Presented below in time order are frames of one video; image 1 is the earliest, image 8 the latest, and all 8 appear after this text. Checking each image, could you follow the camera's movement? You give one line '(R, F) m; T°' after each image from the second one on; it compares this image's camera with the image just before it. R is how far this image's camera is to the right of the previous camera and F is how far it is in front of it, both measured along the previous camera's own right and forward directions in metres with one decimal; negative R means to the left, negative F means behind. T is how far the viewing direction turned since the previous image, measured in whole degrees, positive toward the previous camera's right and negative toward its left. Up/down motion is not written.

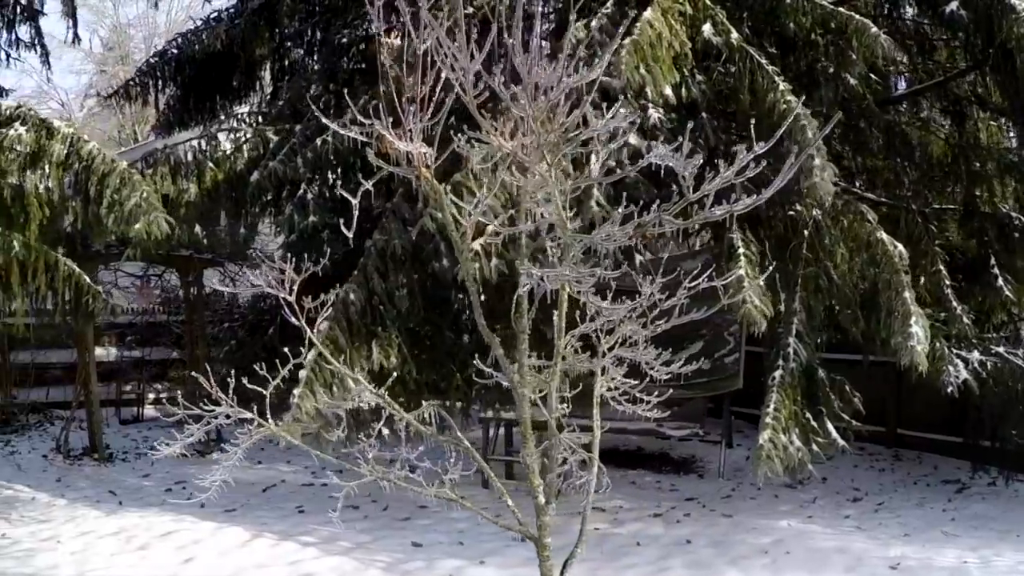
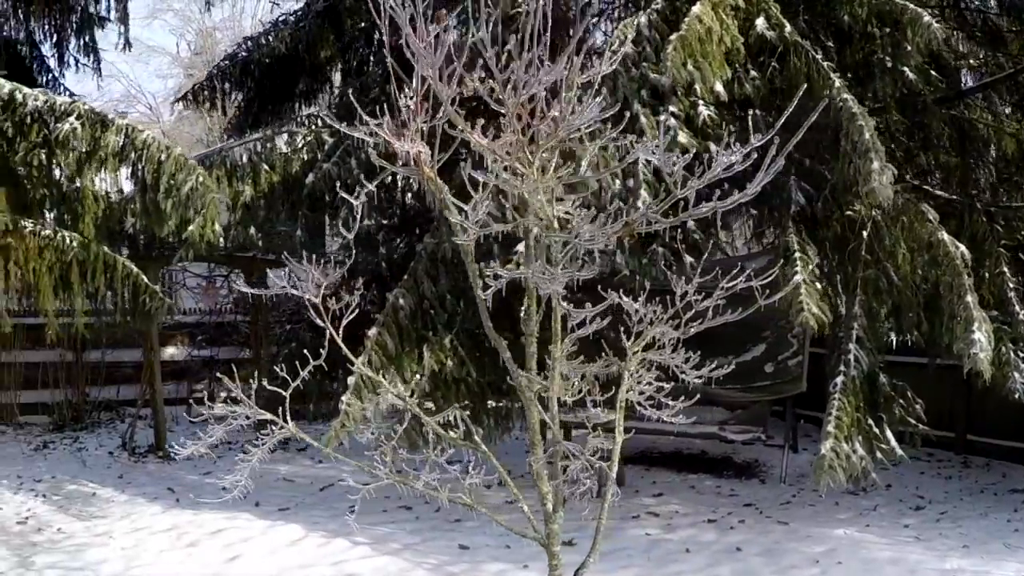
(+0.3, +0.1) m; -5°
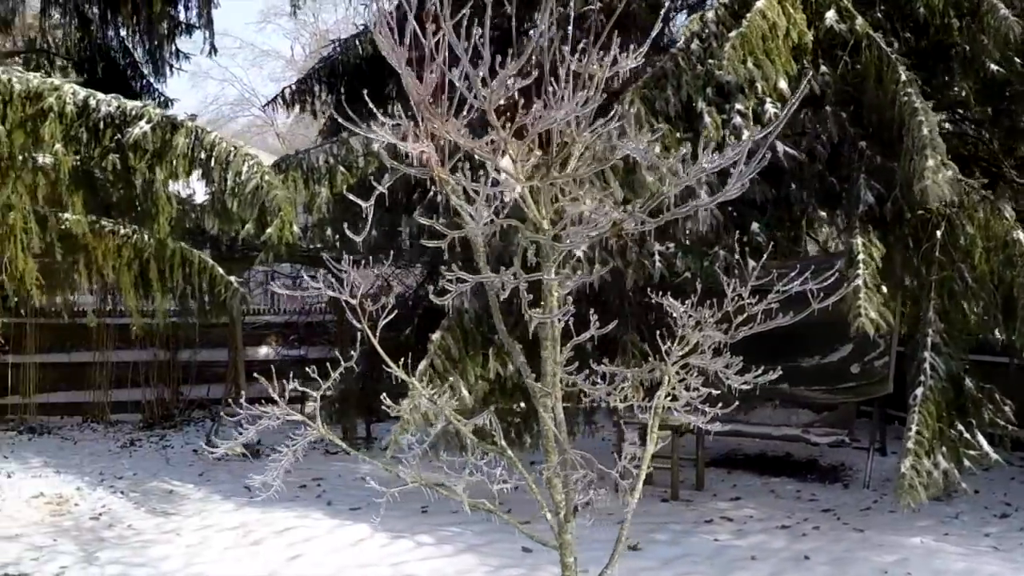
(+0.4, +0.1) m; -6°
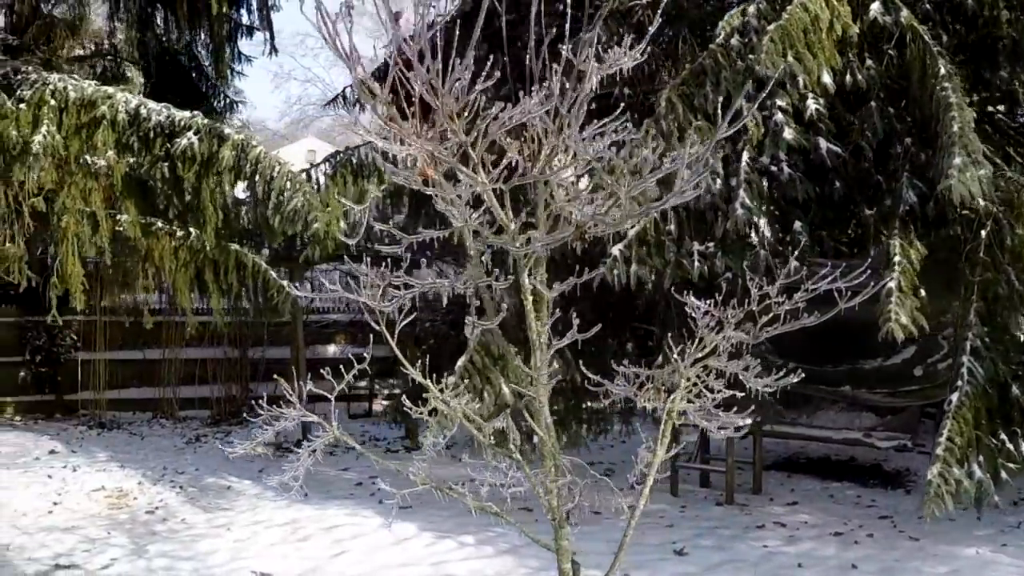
(+0.4, 0.0) m; -5°
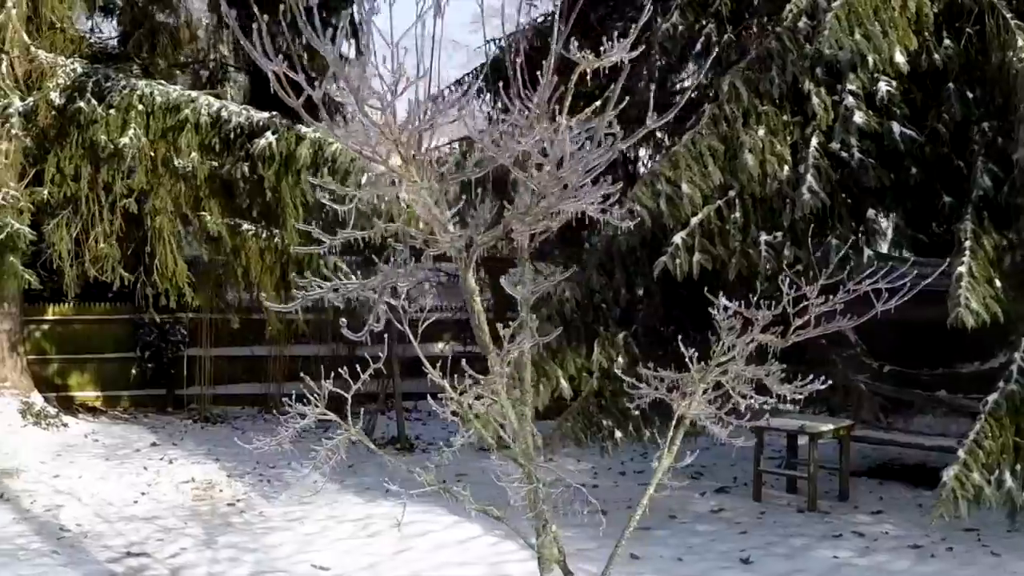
(+0.6, +0.1) m; -8°
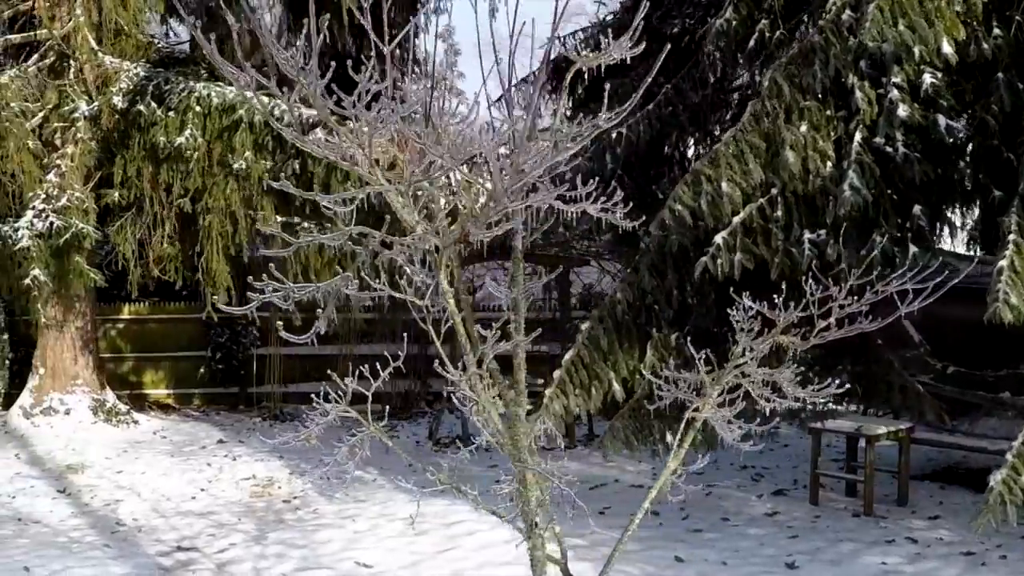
(+0.4, 0.0) m; -5°
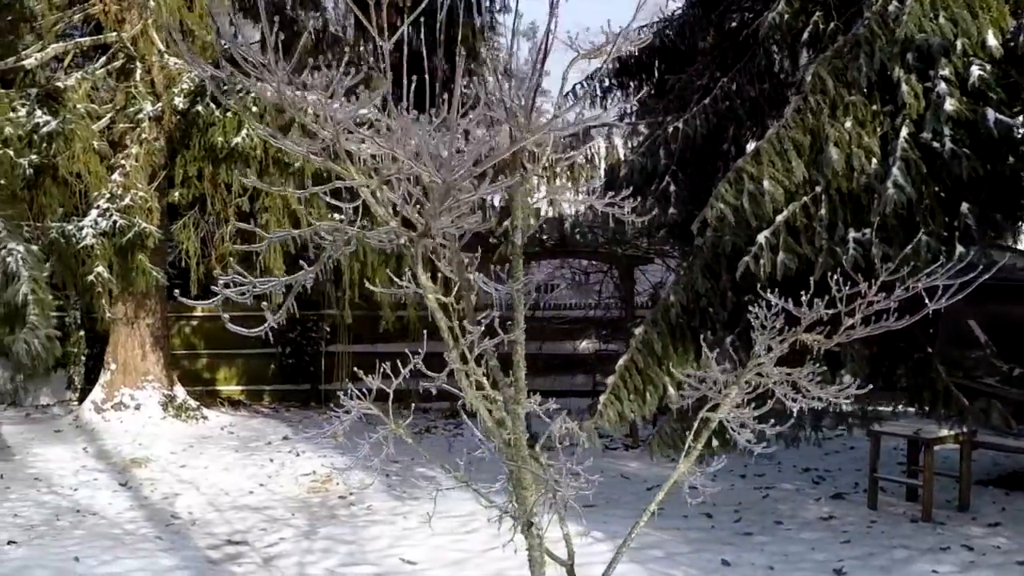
(+0.3, 0.0) m; -5°
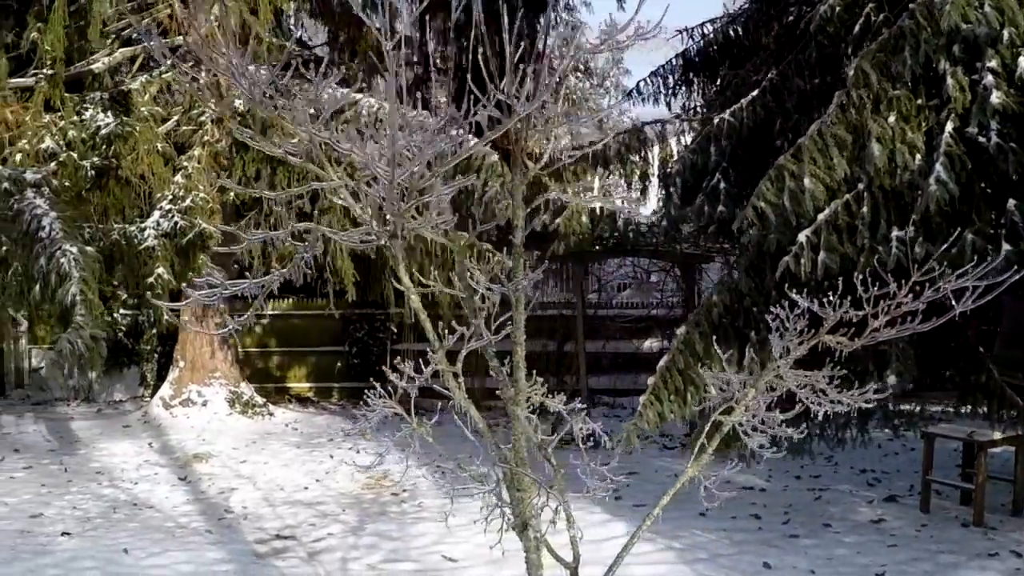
(+0.3, 0.0) m; -5°
